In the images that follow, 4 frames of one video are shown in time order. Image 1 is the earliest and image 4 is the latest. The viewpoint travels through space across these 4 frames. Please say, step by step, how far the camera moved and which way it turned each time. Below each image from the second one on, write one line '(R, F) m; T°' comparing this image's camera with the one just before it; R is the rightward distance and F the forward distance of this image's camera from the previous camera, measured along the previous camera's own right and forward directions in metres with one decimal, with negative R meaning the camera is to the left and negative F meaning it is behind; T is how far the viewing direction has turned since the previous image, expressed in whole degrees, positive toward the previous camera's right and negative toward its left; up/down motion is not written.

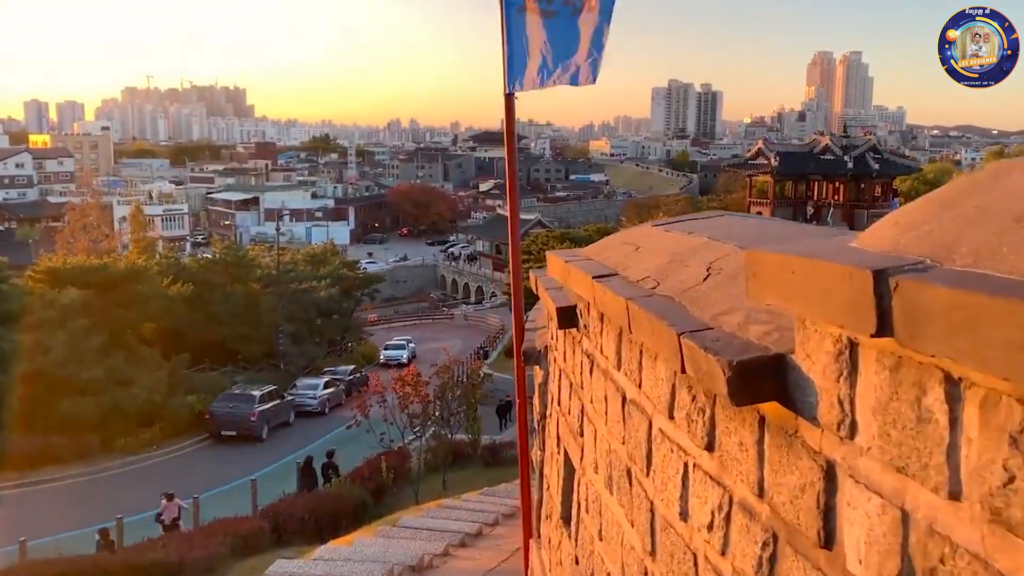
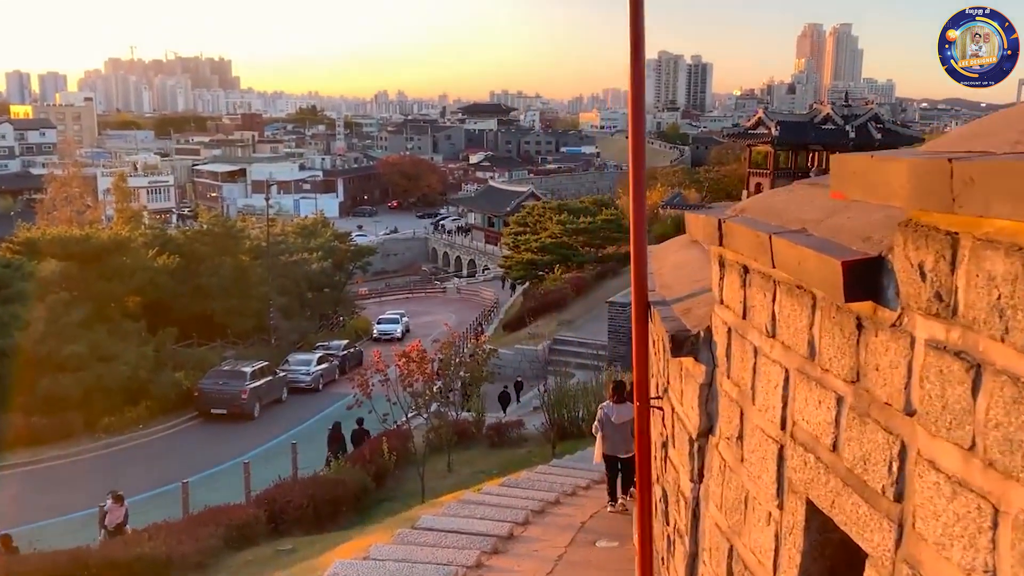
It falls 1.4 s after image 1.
(-0.3, +0.7) m; +1°
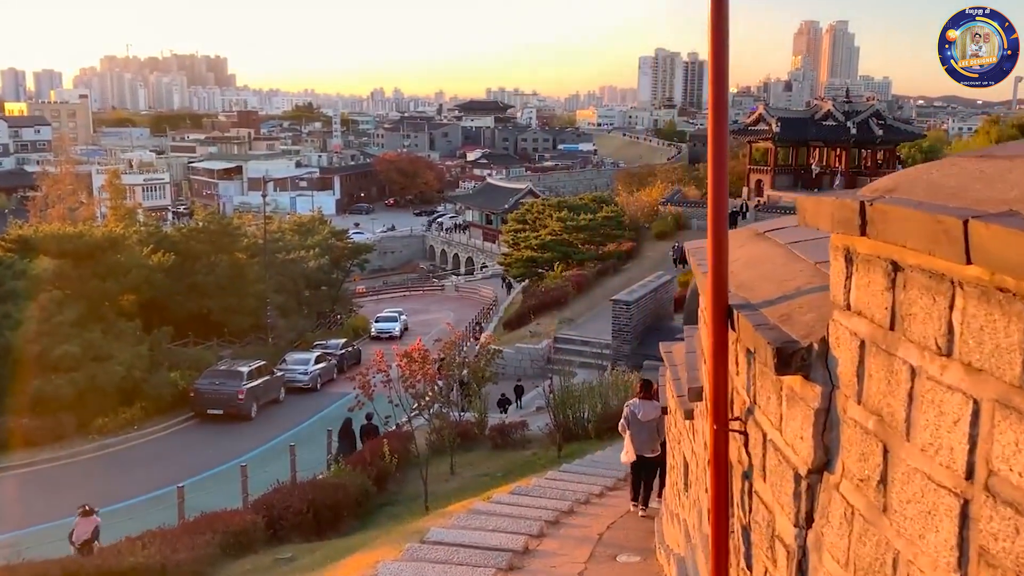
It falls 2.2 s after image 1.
(-0.1, +0.3) m; 0°
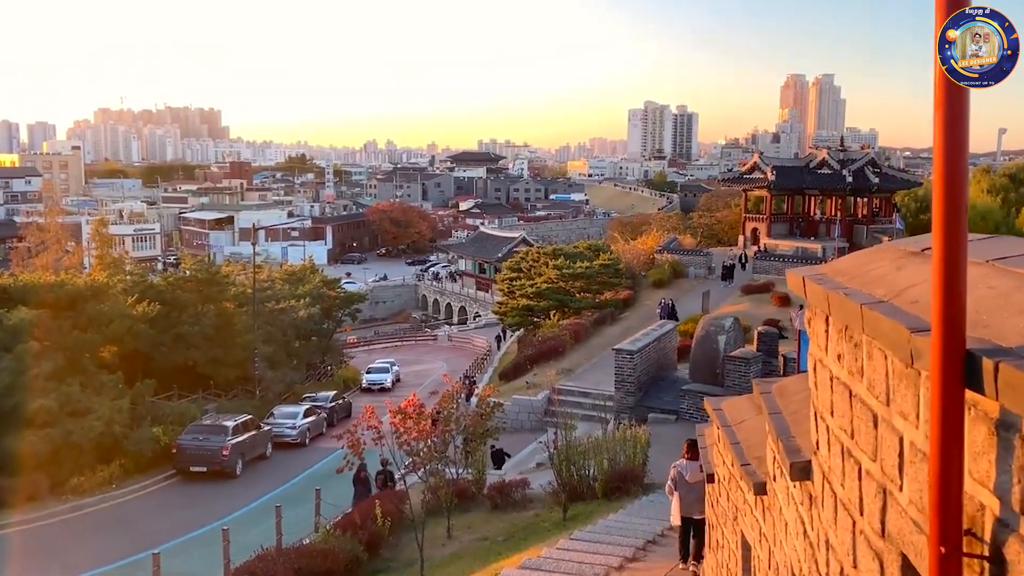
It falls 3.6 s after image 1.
(-0.1, +0.6) m; +1°
